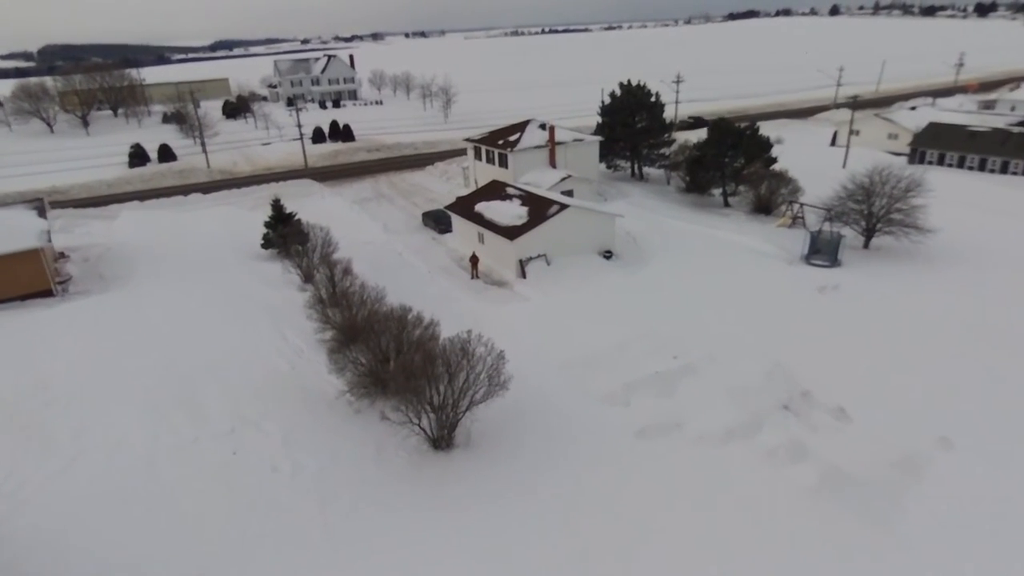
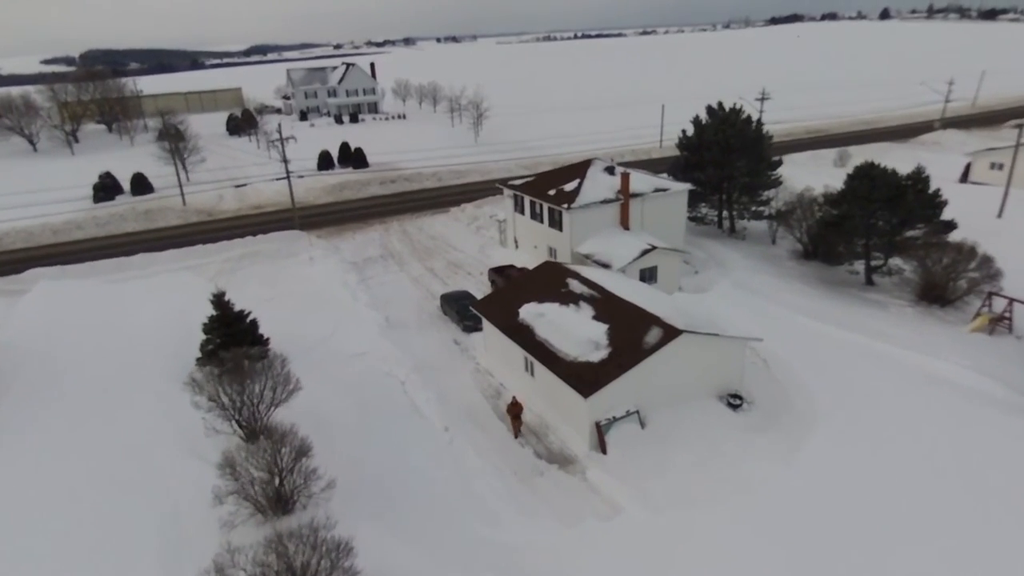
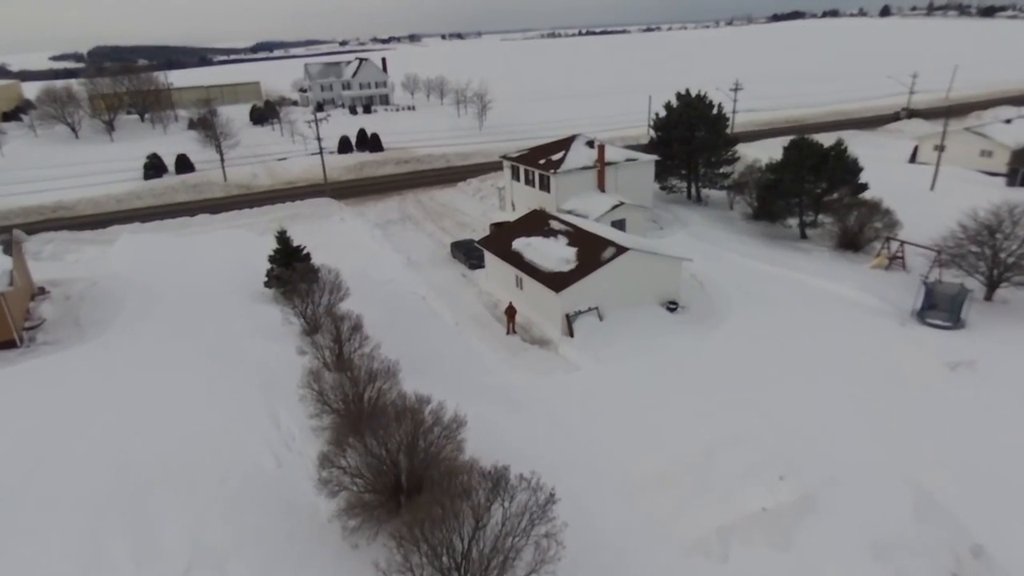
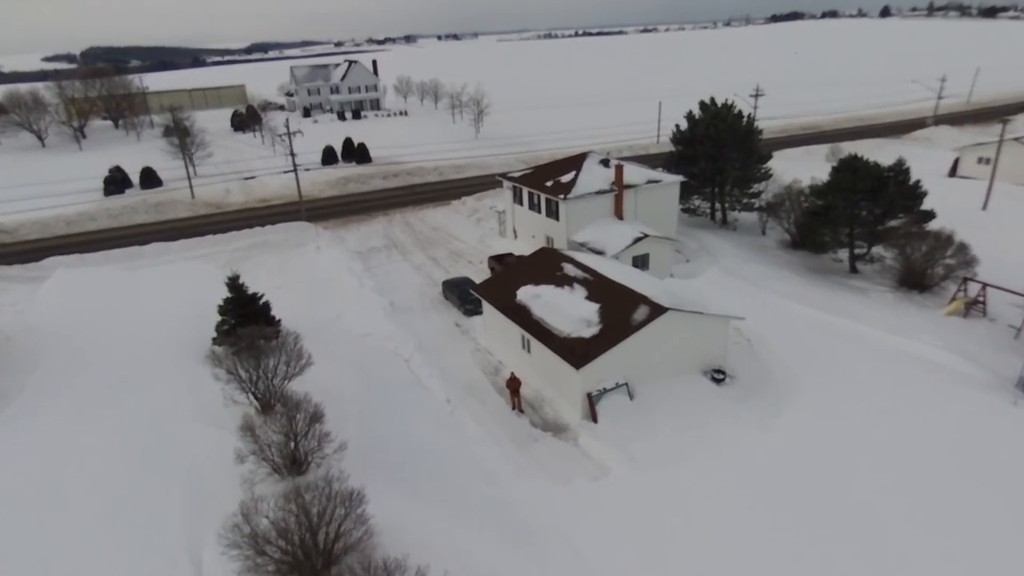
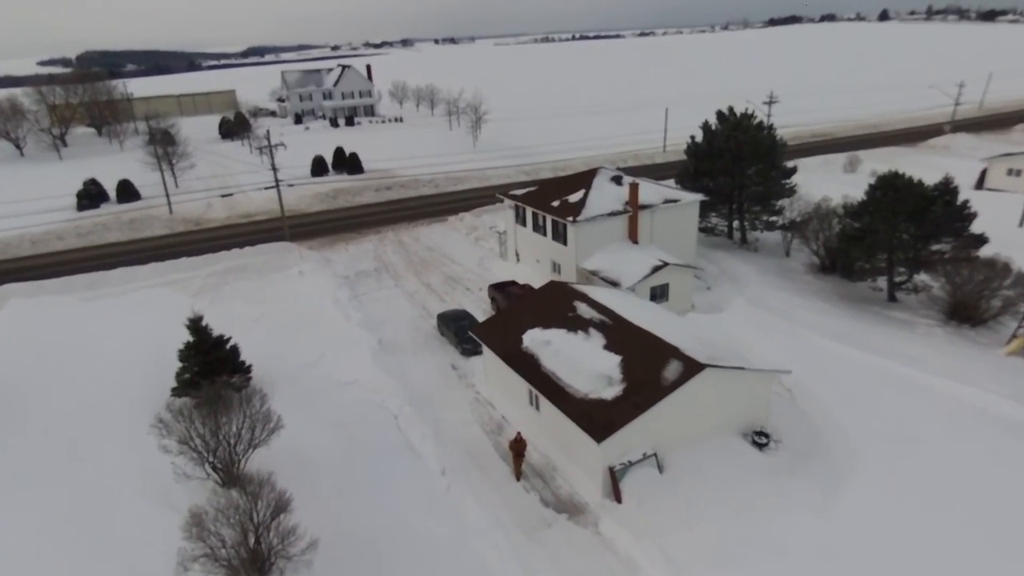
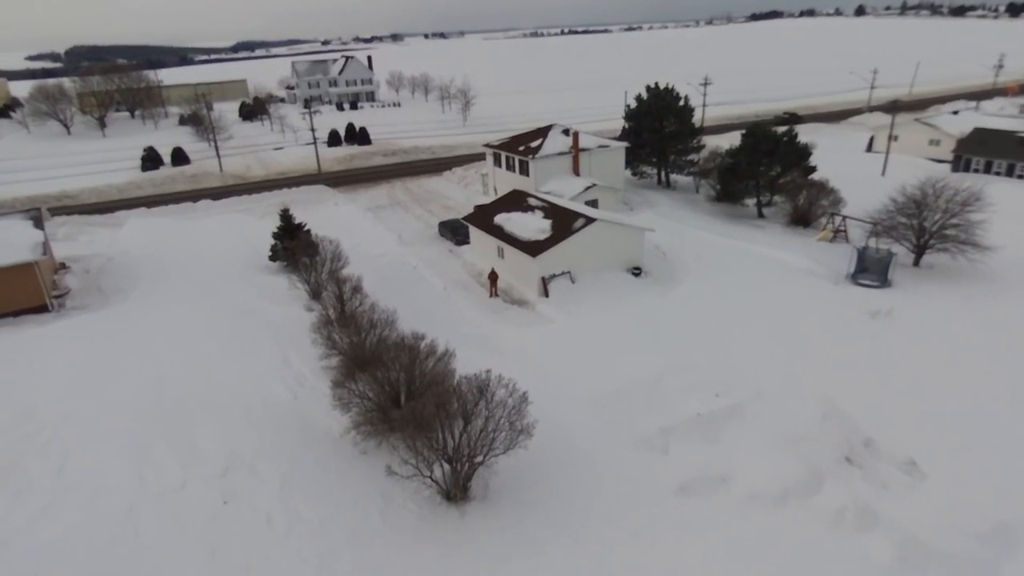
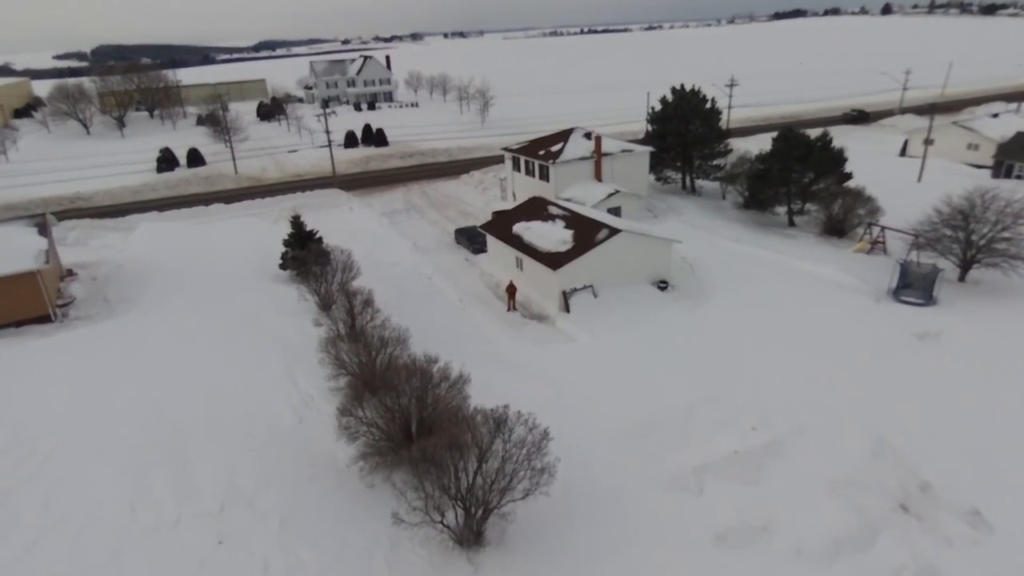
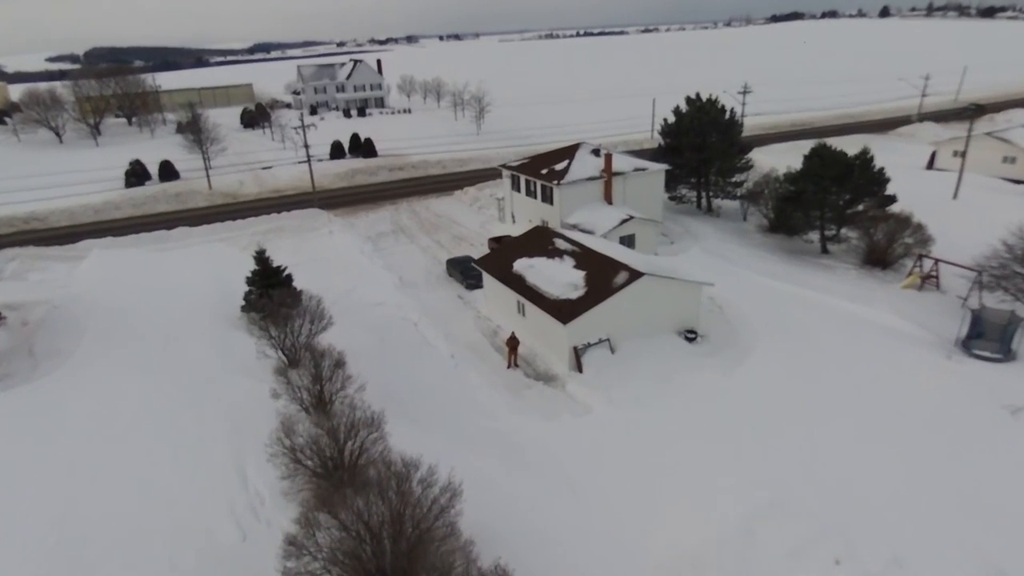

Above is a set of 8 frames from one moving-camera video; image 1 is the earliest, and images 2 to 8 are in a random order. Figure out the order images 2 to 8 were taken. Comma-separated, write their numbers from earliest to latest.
6, 7, 3, 8, 4, 2, 5
